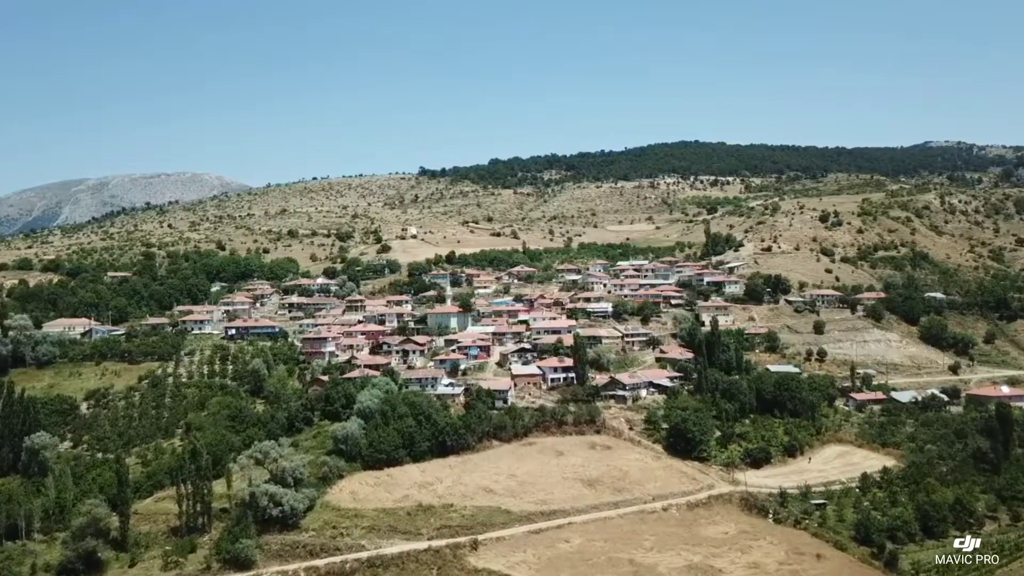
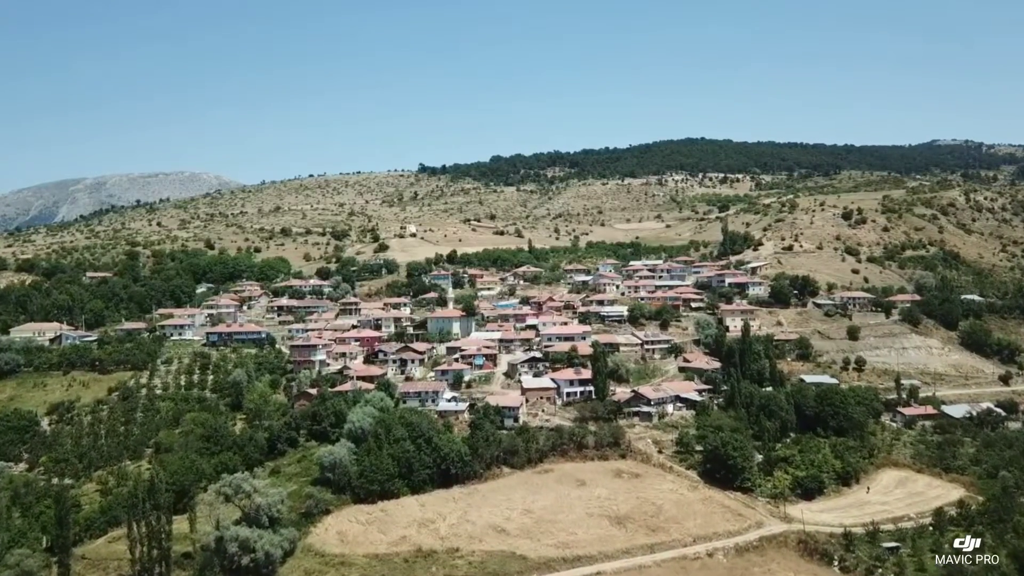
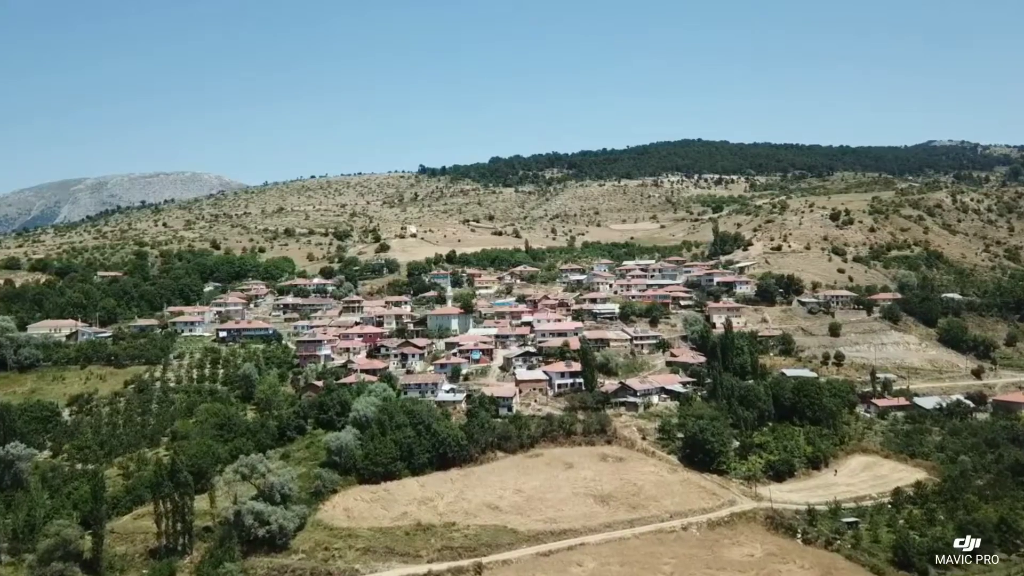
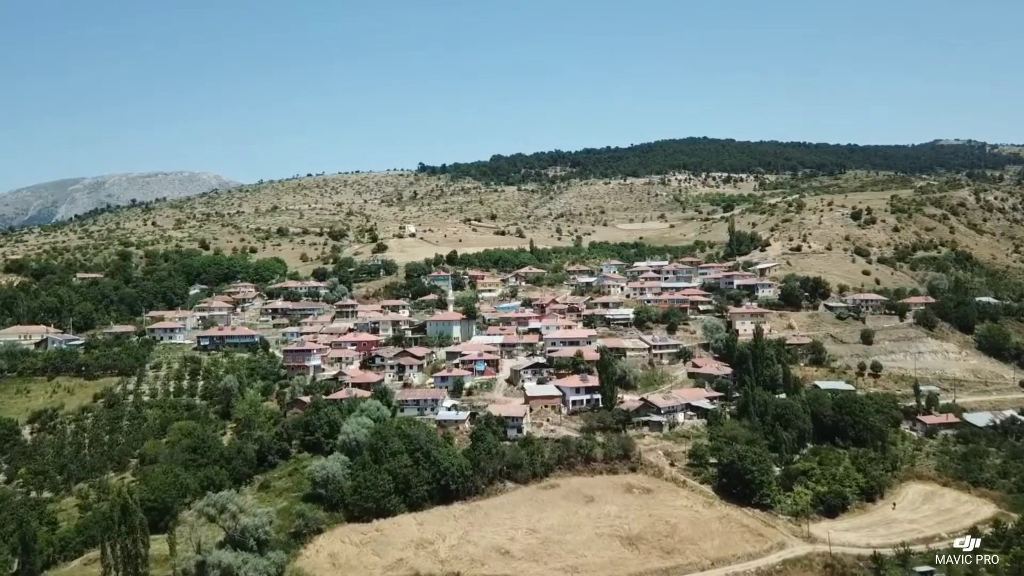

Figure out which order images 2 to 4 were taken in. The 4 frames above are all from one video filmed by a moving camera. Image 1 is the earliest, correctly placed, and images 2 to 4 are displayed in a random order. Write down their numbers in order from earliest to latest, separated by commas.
3, 2, 4
